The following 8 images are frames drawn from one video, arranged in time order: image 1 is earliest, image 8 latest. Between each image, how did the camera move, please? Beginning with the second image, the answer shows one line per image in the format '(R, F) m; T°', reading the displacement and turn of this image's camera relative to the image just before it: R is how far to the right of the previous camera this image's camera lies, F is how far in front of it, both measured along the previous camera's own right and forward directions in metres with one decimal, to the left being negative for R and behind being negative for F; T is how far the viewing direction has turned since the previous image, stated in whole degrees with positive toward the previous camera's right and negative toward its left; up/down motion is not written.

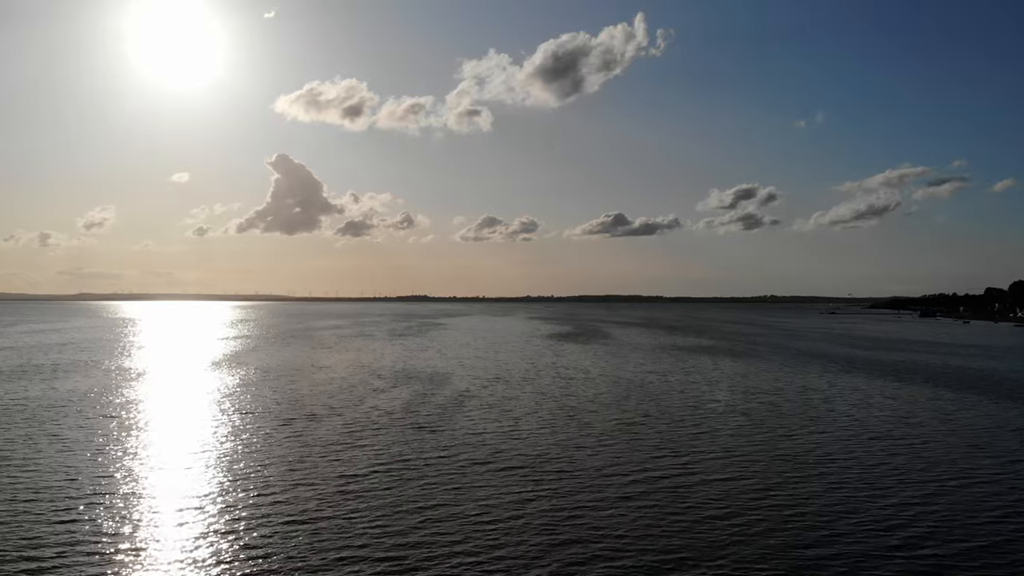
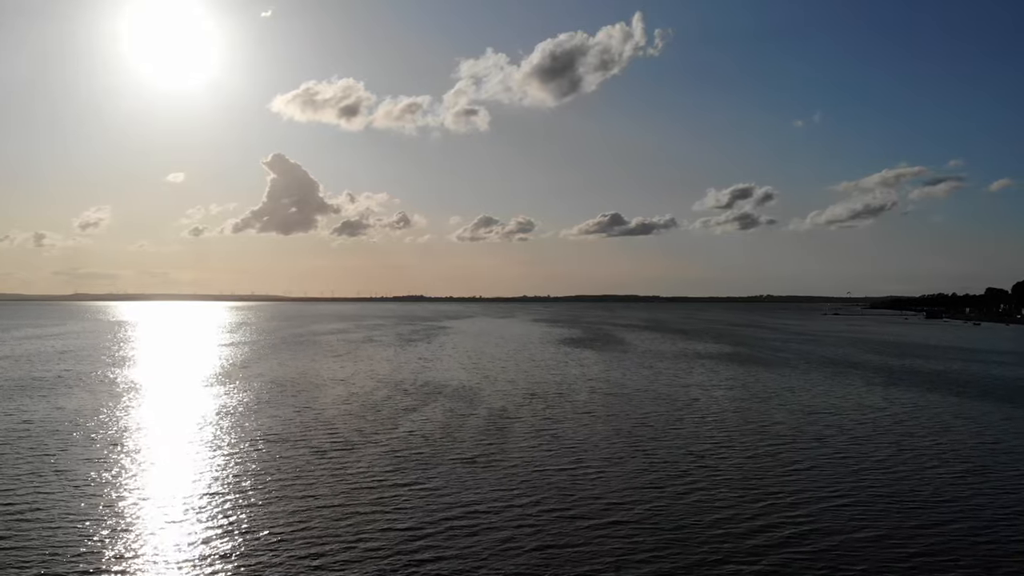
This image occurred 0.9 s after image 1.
(-1.8, +2.0) m; 0°
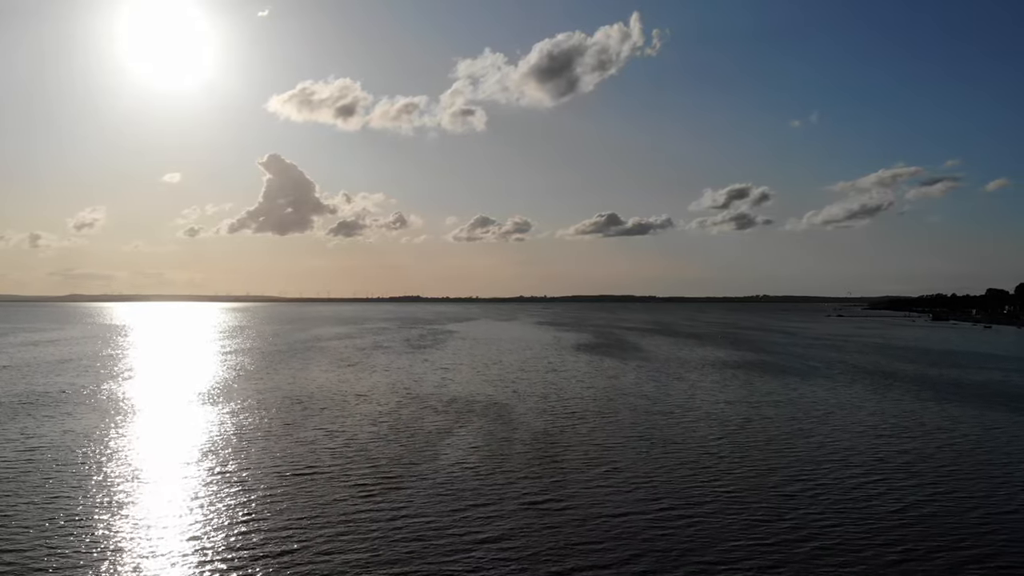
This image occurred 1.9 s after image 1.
(-1.9, +2.0) m; 0°
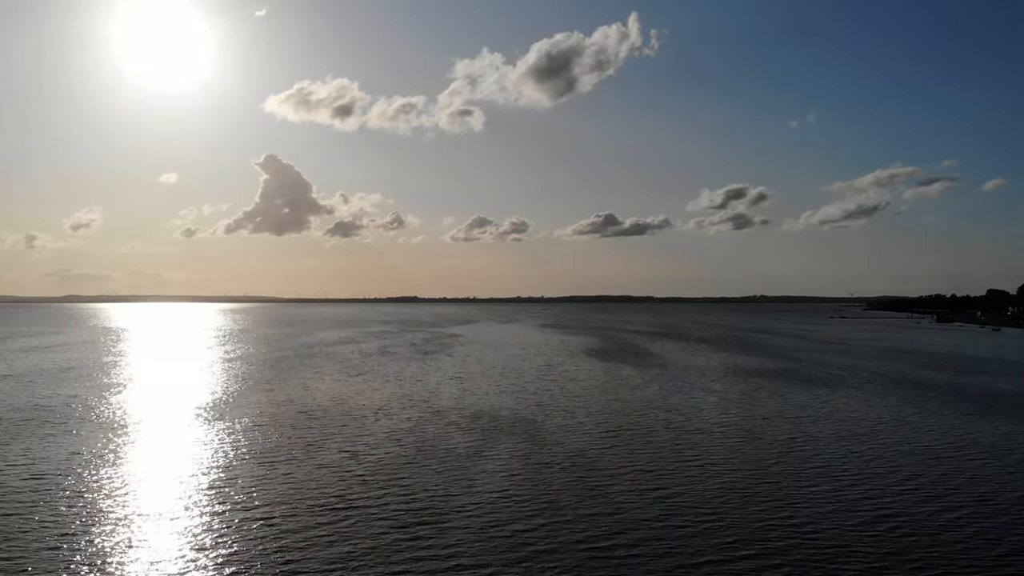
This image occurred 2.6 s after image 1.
(-1.4, +1.5) m; 0°
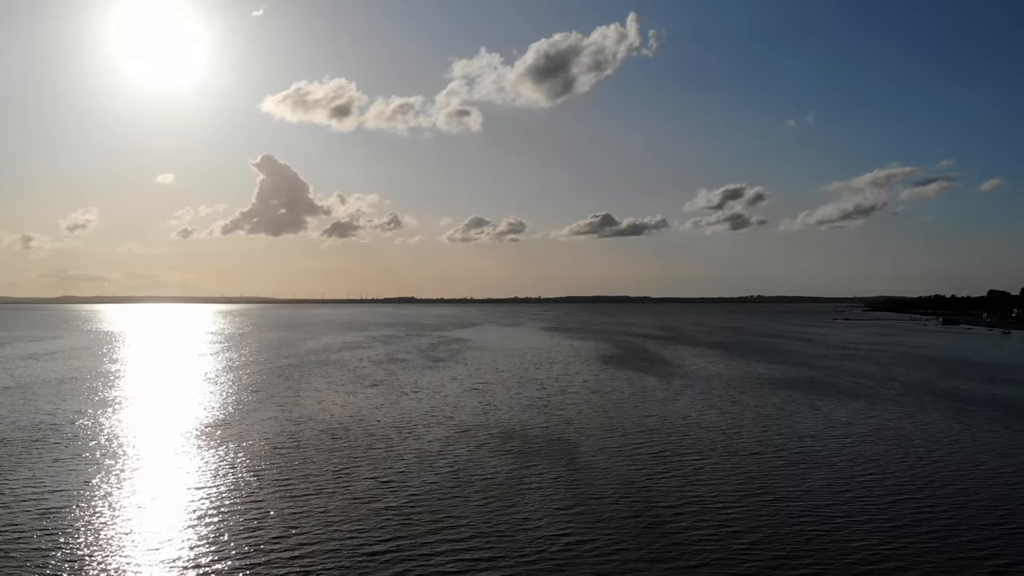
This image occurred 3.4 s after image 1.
(-1.7, +1.6) m; 0°
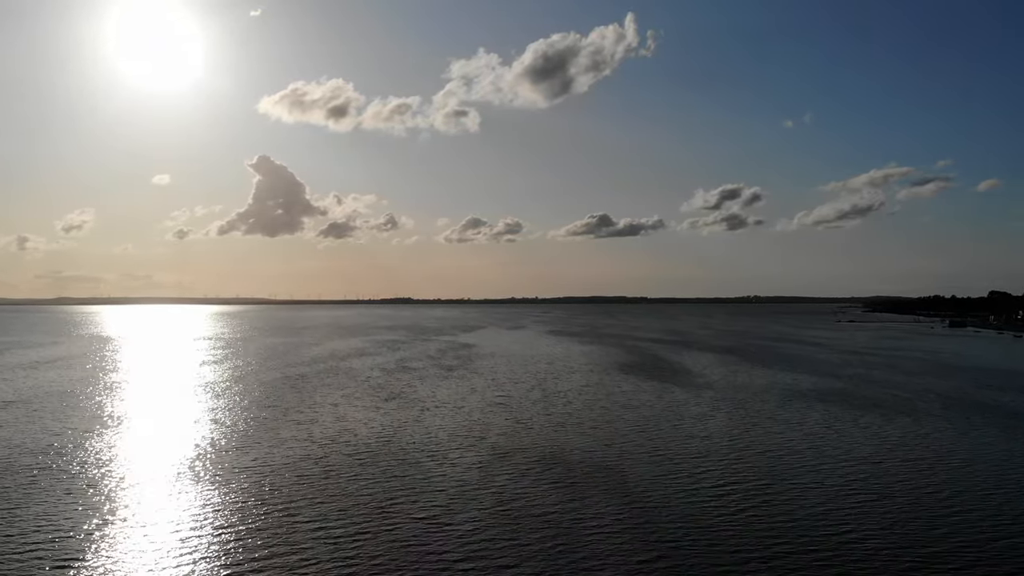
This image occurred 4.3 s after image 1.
(-1.9, +1.9) m; 0°
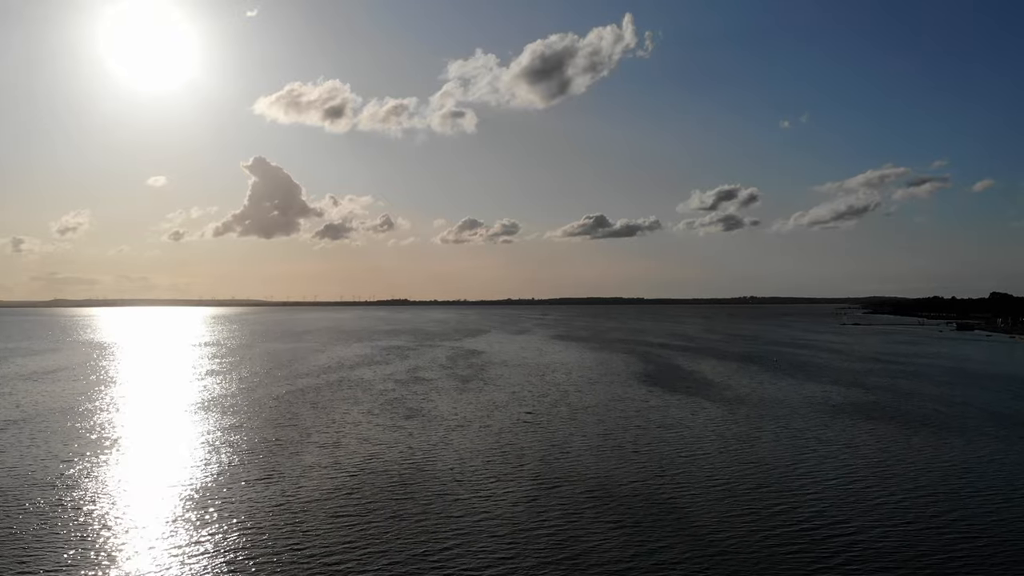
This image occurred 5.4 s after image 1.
(-2.1, +2.0) m; 0°
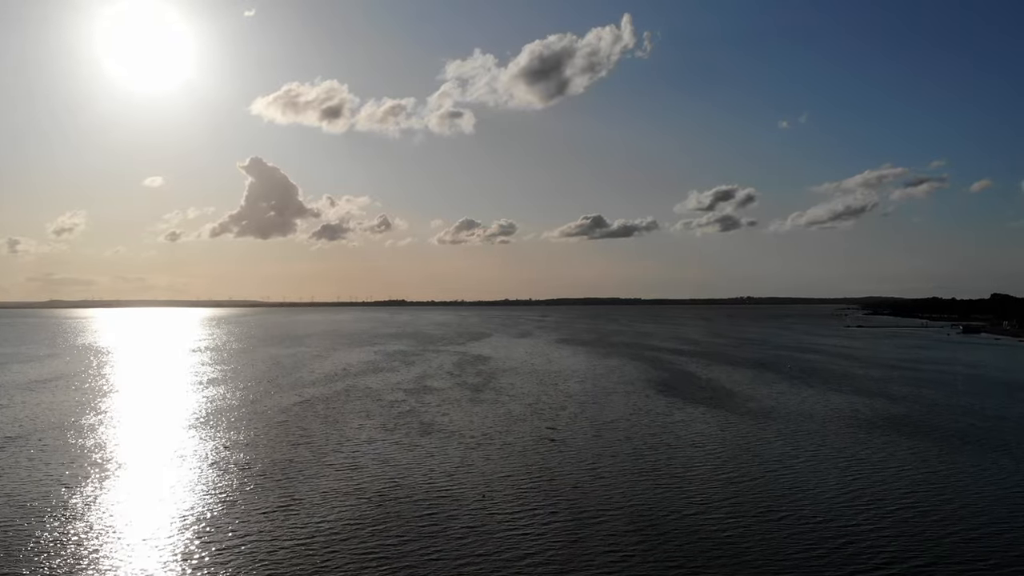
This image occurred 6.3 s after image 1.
(-1.6, +1.9) m; 0°
